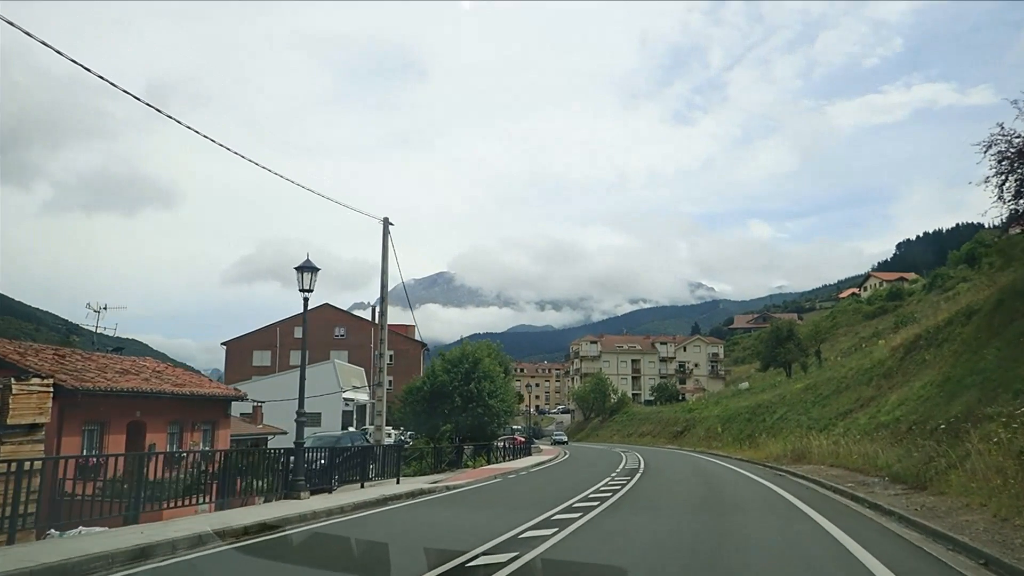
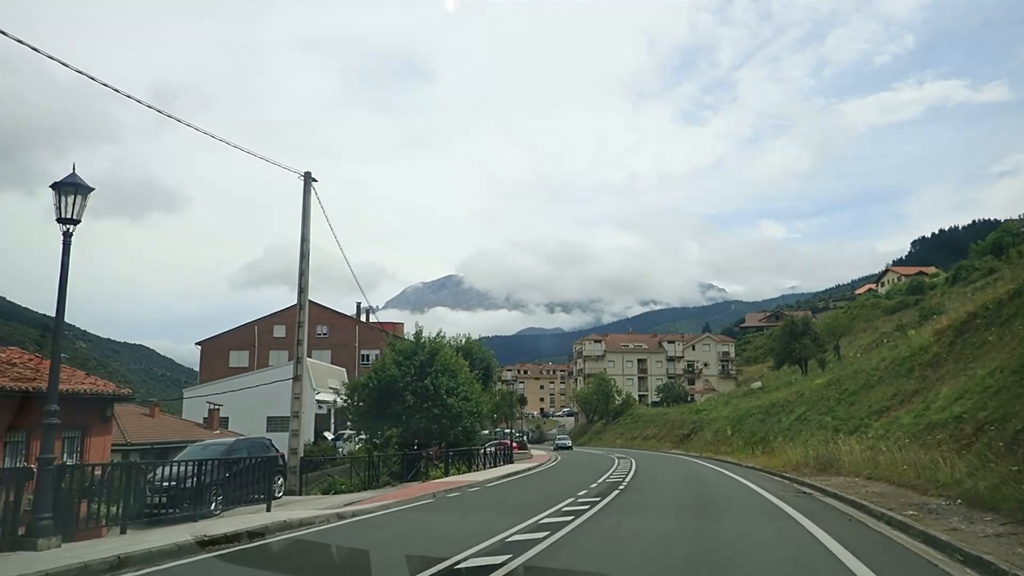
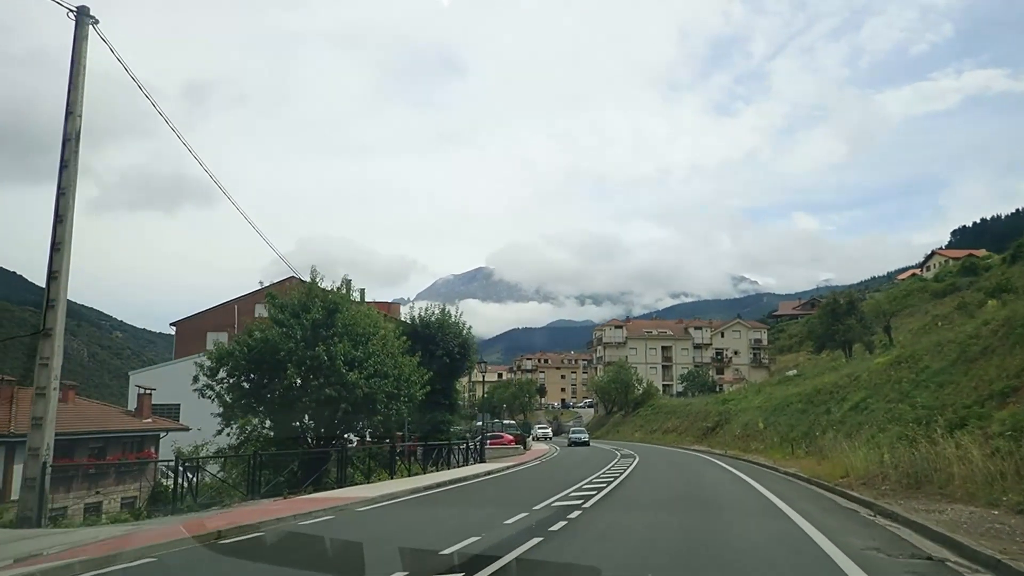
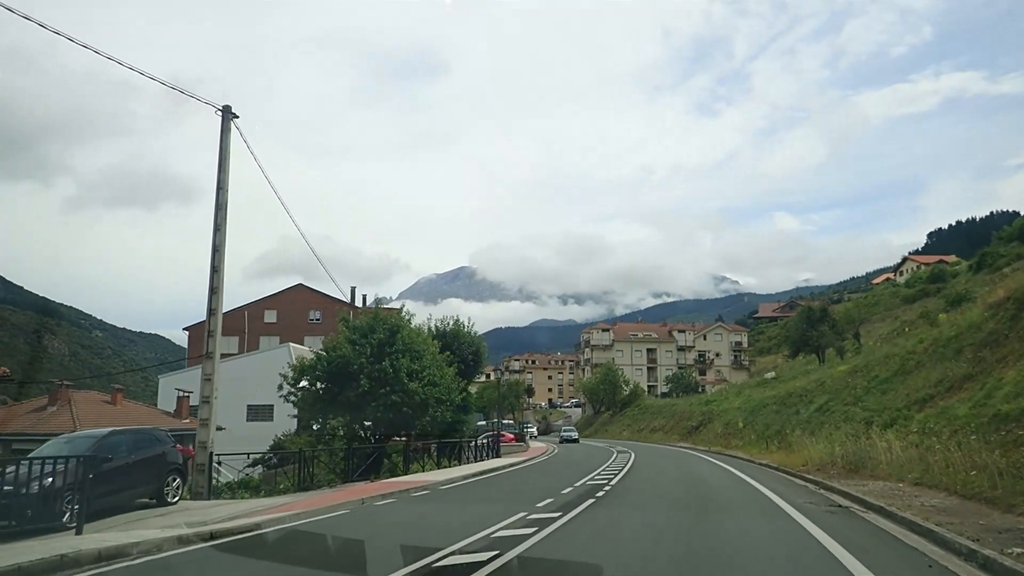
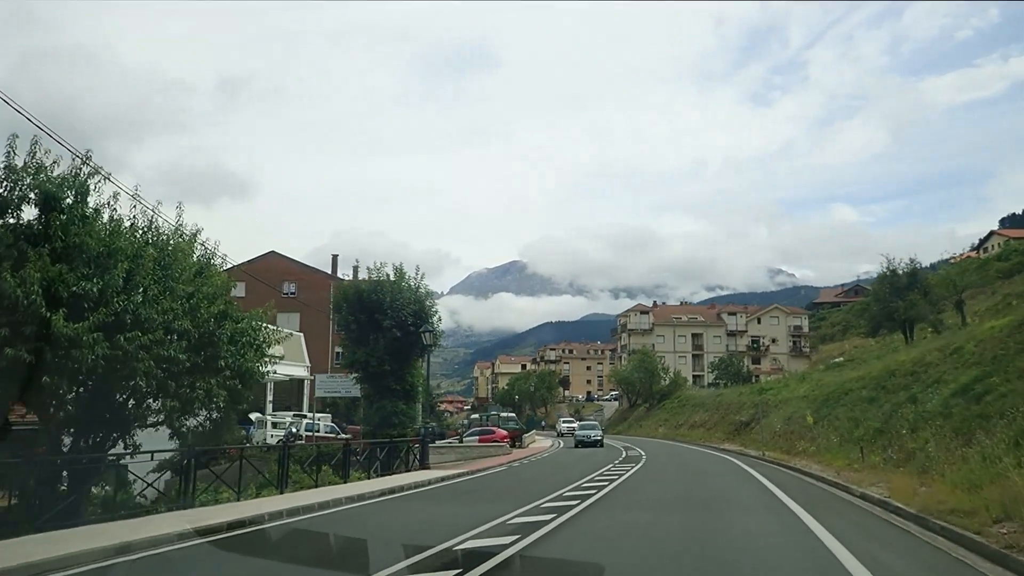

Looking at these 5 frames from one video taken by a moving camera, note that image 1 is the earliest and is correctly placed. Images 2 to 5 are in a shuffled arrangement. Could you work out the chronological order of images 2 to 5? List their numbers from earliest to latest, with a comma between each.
2, 4, 3, 5
